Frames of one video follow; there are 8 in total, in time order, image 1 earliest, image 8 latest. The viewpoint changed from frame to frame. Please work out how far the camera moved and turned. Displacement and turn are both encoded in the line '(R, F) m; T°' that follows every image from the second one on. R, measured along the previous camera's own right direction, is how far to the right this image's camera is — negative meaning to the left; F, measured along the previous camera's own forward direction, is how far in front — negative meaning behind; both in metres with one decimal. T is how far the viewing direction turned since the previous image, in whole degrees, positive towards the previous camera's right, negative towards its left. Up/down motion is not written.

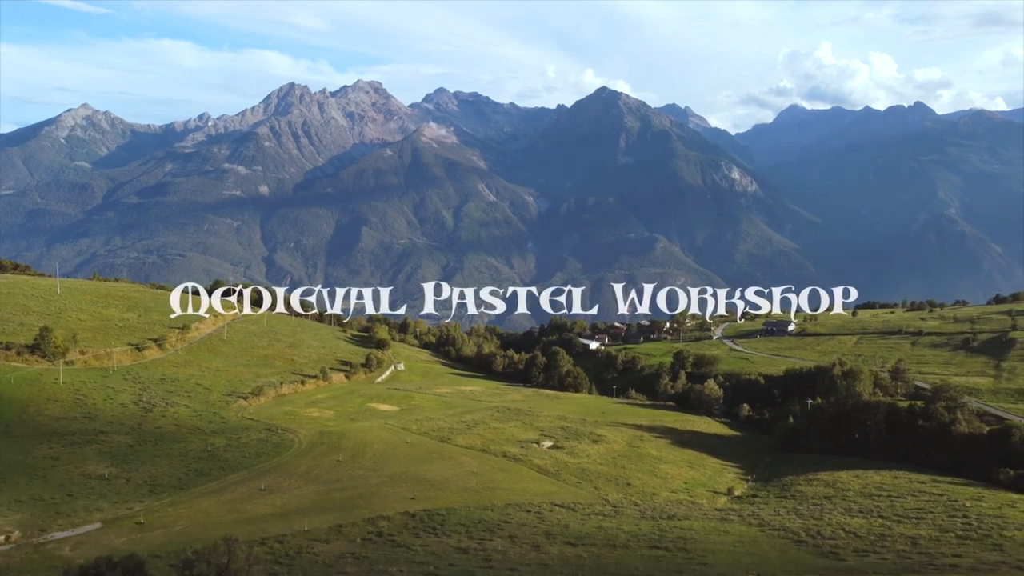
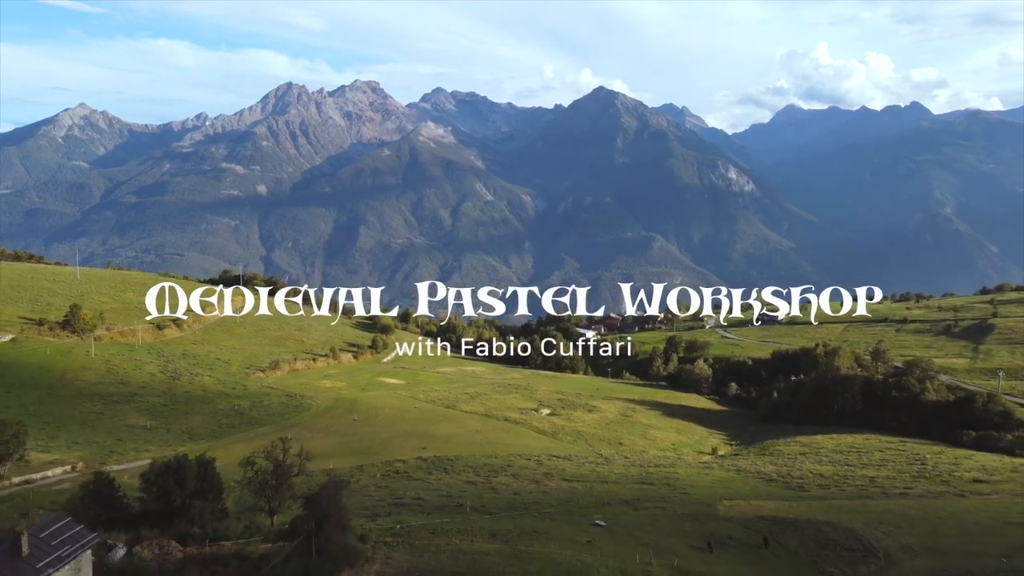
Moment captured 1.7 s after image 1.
(-0.3, -5.0) m; 0°
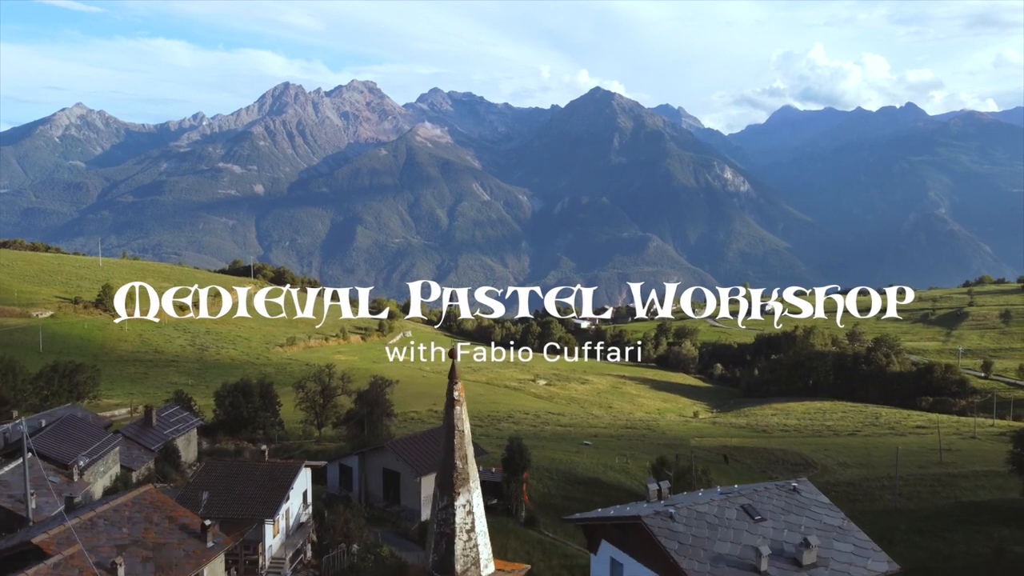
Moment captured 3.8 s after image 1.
(-0.3, -6.5) m; 0°
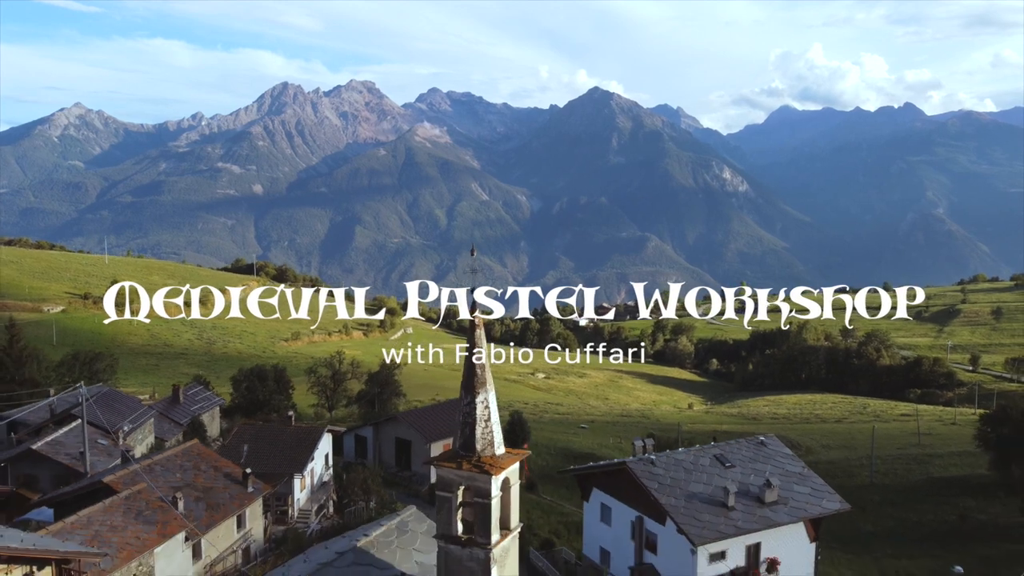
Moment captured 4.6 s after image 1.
(-0.1, -2.0) m; 0°
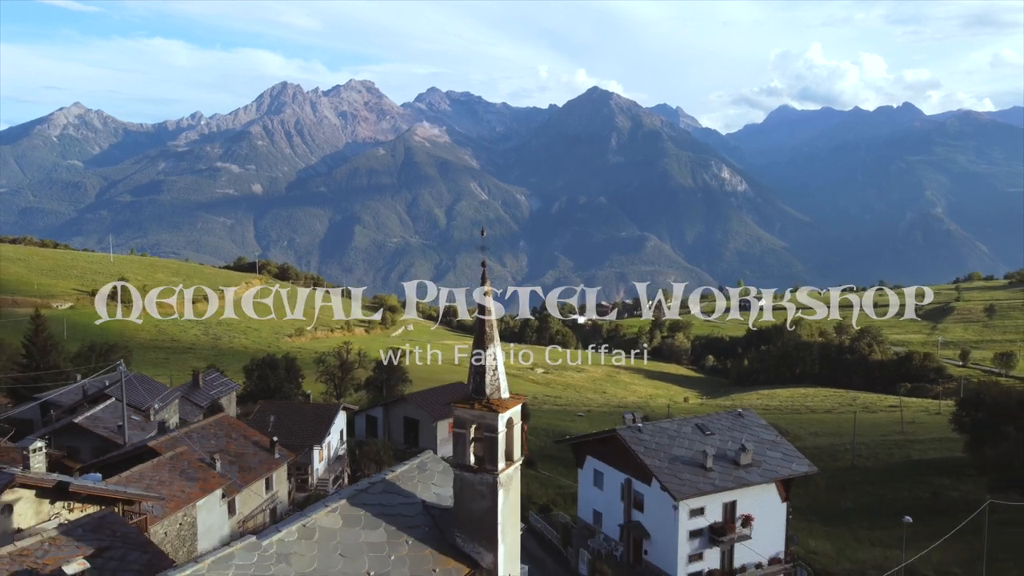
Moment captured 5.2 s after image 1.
(0.0, -1.7) m; 0°
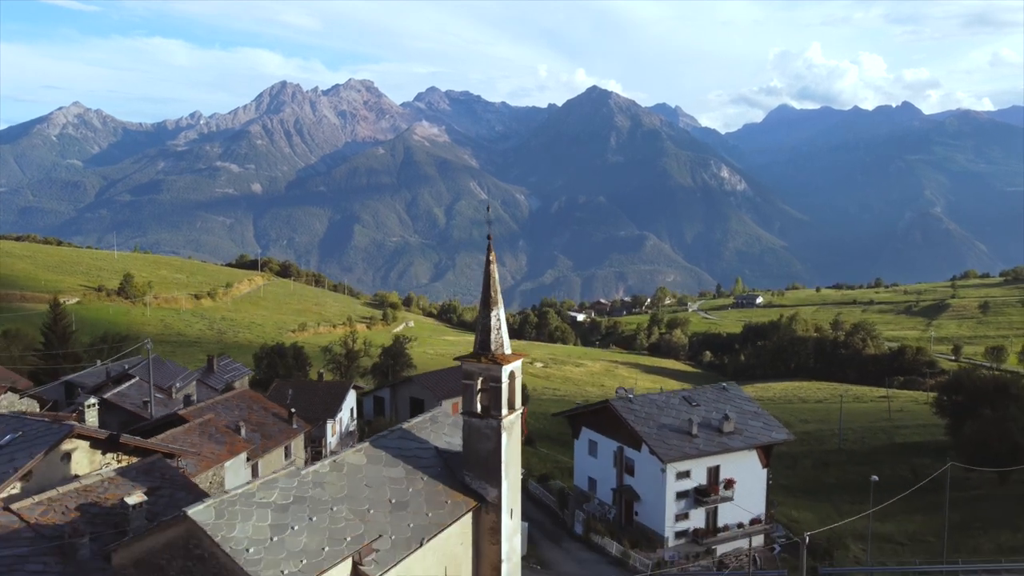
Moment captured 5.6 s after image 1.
(0.0, -1.4) m; 0°
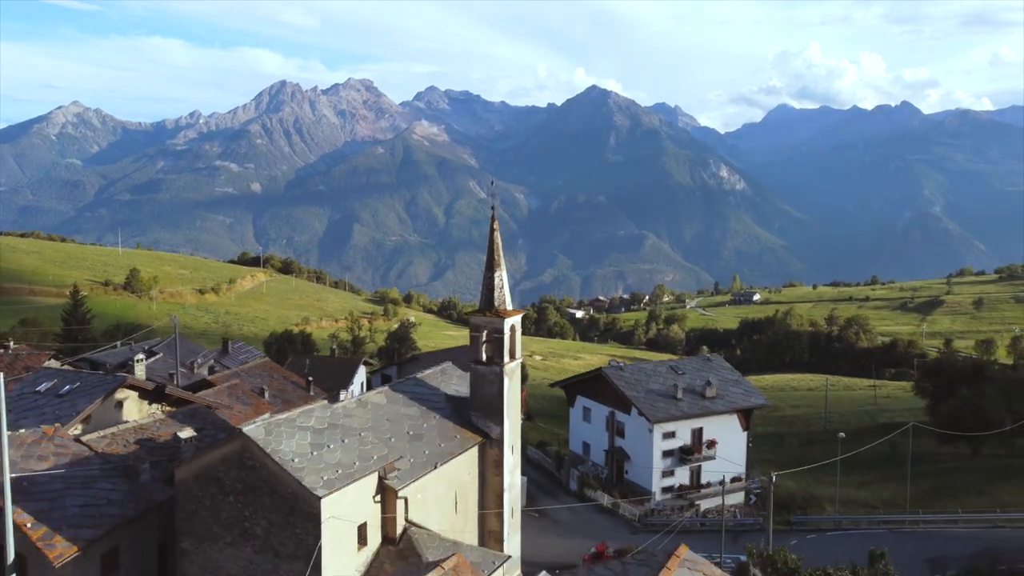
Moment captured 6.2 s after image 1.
(0.0, -1.6) m; 0°
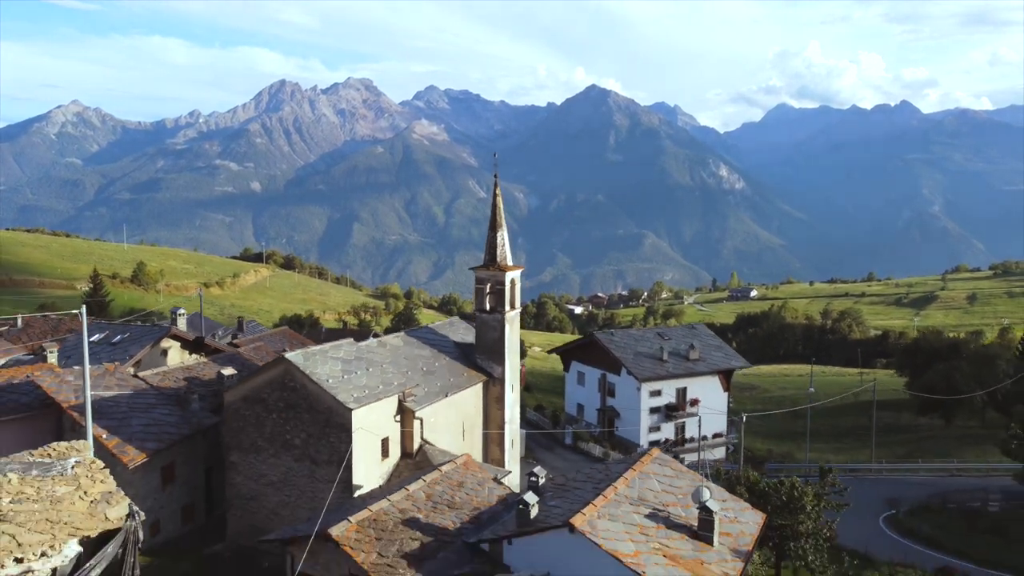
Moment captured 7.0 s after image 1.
(0.0, -1.8) m; 0°
